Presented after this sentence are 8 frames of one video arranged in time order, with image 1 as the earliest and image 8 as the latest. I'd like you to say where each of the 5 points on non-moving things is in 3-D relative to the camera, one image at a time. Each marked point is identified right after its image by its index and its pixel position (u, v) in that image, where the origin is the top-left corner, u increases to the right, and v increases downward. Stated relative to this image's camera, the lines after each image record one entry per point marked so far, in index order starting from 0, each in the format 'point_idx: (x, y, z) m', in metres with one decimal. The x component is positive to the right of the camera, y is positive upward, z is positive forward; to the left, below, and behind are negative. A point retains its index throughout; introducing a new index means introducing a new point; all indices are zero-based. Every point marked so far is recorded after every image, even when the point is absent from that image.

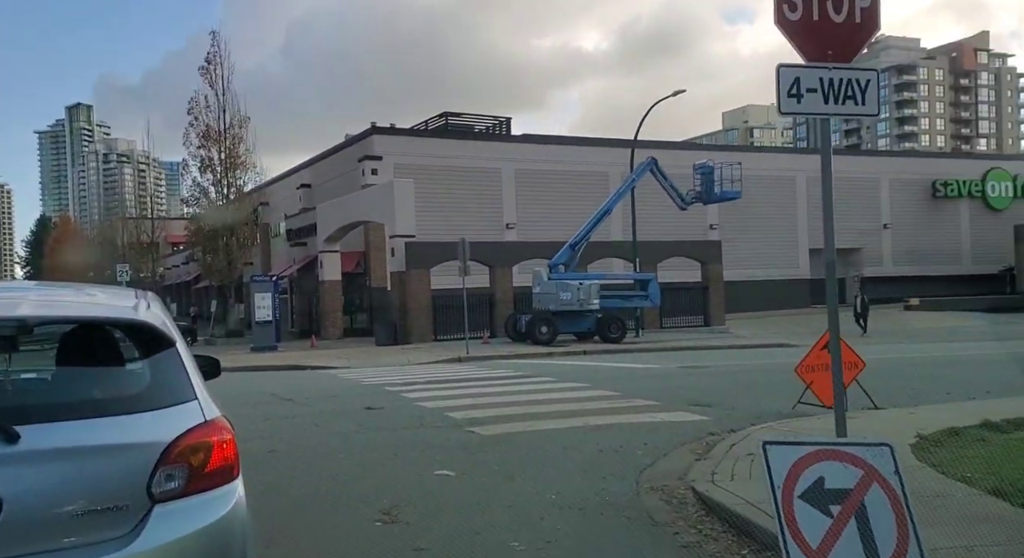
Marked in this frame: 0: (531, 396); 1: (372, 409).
0: (+0.3, -1.6, +13.6) m
1: (-1.7, -1.6, +12.1) m
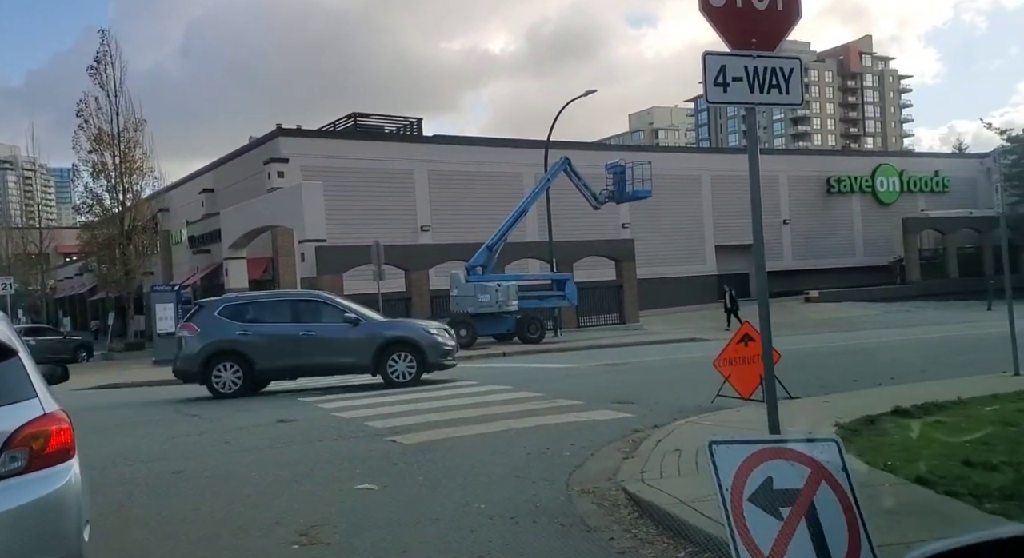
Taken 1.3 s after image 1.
0: (-0.8, -1.6, +13.3) m
1: (-2.6, -1.6, +11.7) m
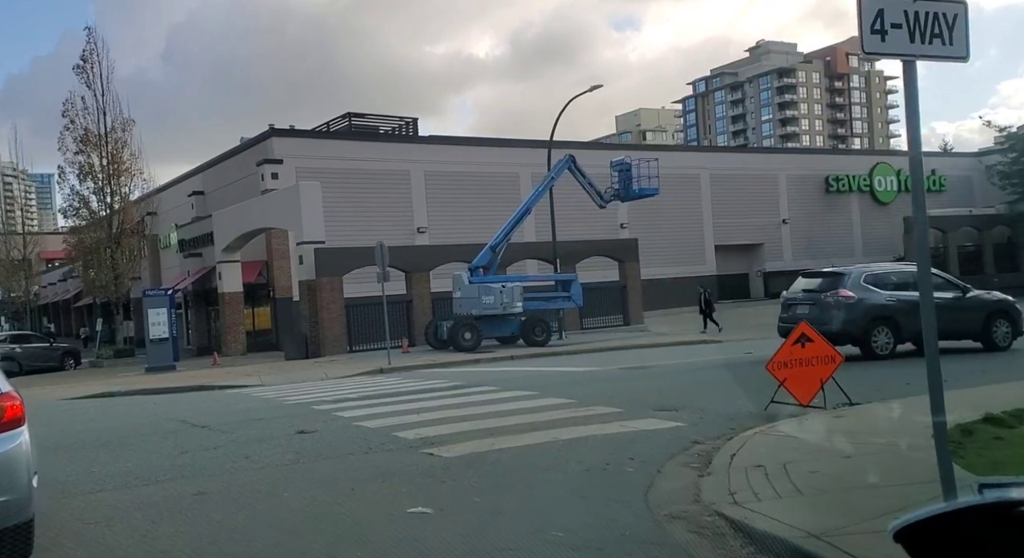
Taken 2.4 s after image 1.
0: (-0.4, -1.6, +12.6) m
1: (-2.2, -1.6, +10.9) m
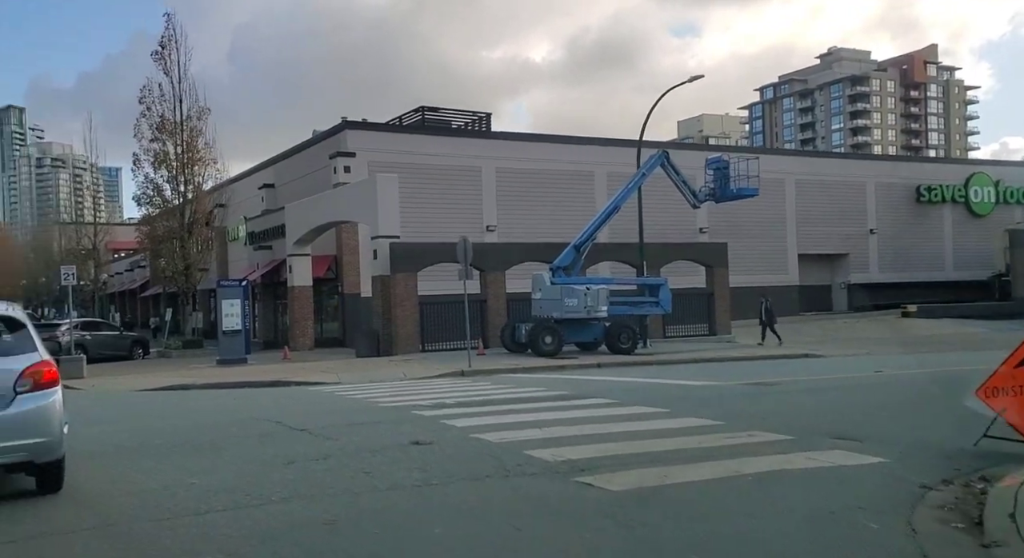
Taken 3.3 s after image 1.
0: (+1.0, -1.6, +11.1) m
1: (-0.9, -1.6, +9.6) m
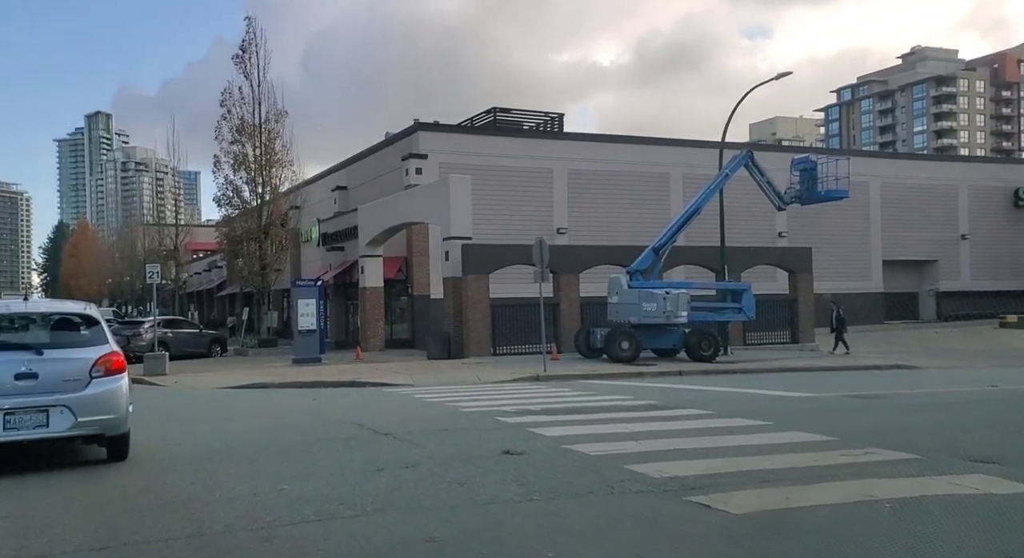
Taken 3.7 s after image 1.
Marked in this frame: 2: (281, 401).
0: (+2.0, -1.6, +10.3) m
1: (0.0, -1.5, +8.9) m
2: (-3.8, -2.0, +16.7) m
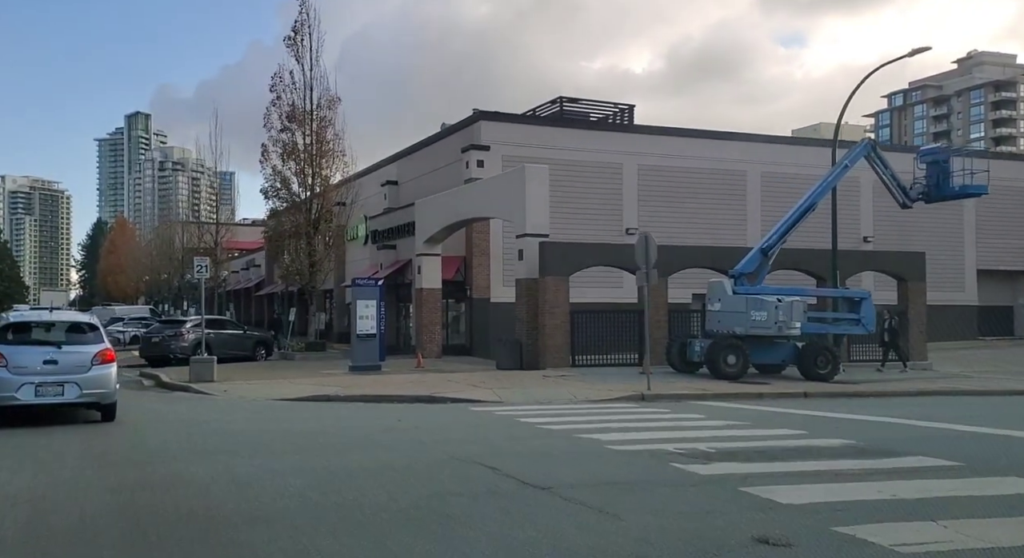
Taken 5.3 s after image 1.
0: (+3.5, -1.6, +7.1) m
1: (+1.5, -1.5, +5.8) m
2: (-2.1, -2.0, +13.6) m
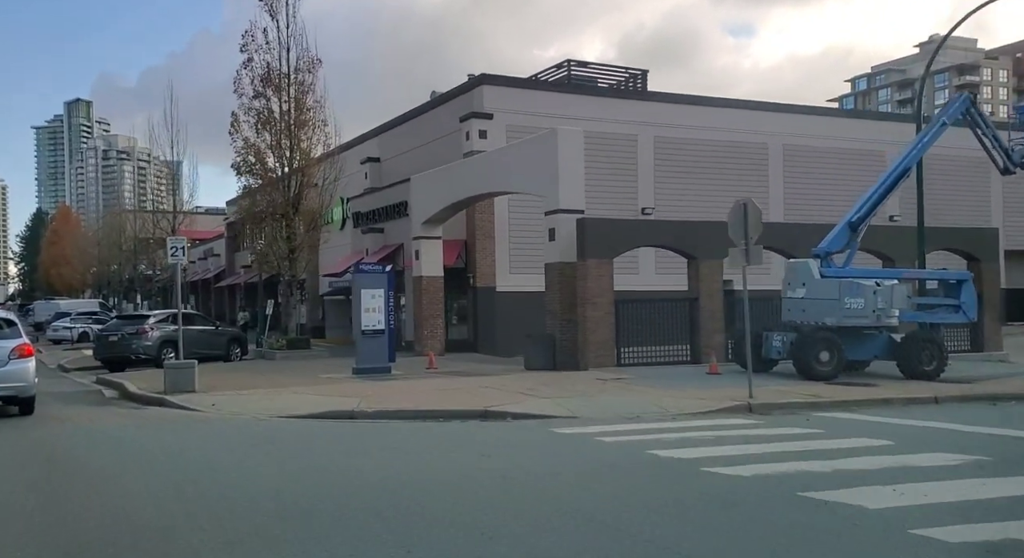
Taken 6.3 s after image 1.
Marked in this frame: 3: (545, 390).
0: (+5.2, -1.4, +3.2) m
1: (+3.3, -1.4, +1.8) m
2: (-0.7, -1.8, +9.5) m
3: (+0.6, -1.9, +17.6) m
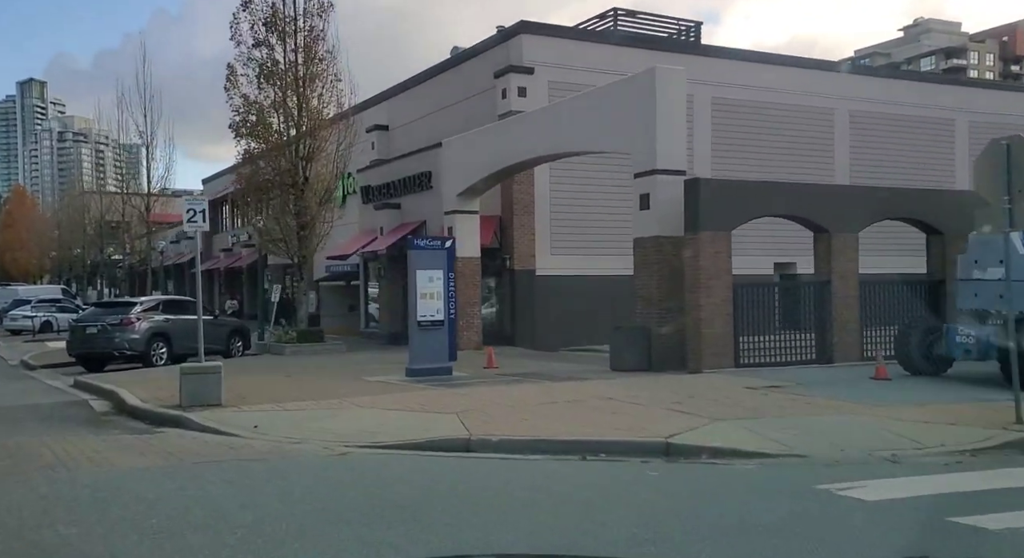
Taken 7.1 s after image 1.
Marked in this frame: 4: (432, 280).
0: (+7.6, -1.3, -1.2) m
1: (+5.7, -1.2, -2.7) m
2: (+1.4, -1.5, +4.9) m
3: (+2.5, -1.6, +13.0) m
4: (-1.4, 0.0, +17.7) m
